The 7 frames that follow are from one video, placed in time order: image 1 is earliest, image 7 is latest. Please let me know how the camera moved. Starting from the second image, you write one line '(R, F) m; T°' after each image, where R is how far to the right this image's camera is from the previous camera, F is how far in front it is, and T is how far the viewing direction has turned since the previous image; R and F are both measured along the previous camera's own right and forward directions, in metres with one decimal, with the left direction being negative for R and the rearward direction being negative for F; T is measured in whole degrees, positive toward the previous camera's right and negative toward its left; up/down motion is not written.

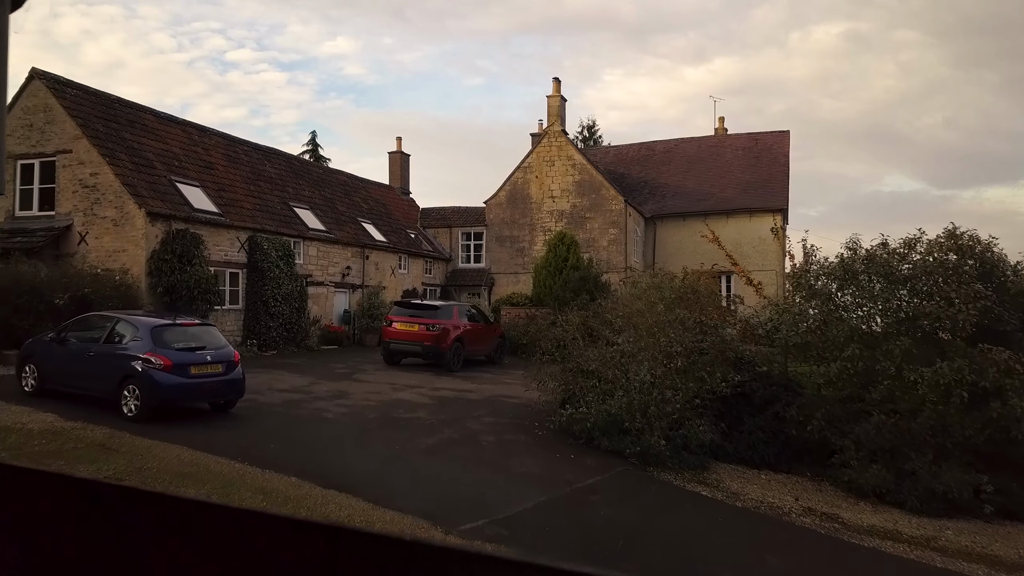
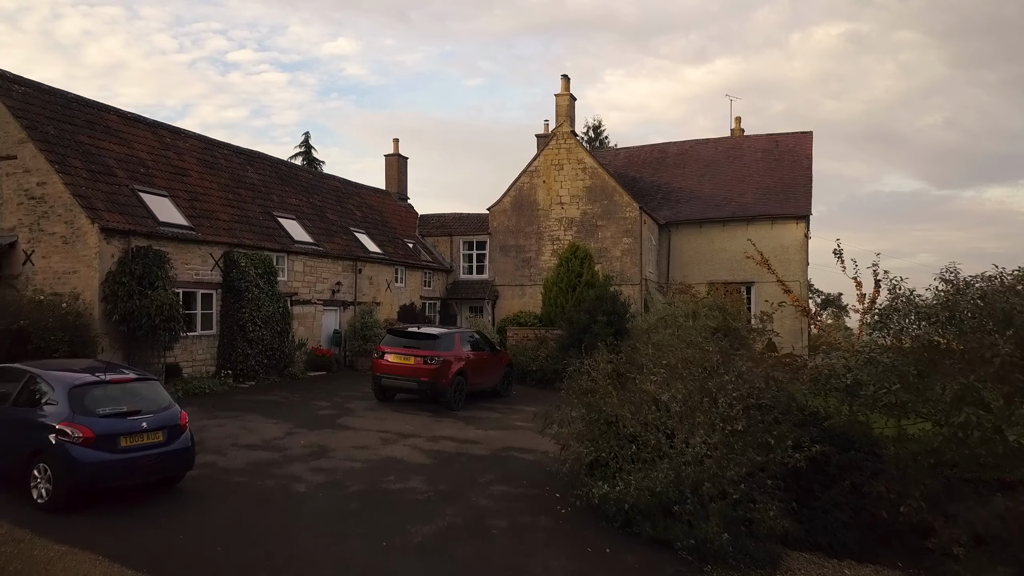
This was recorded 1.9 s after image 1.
(-0.2, +1.9) m; 0°
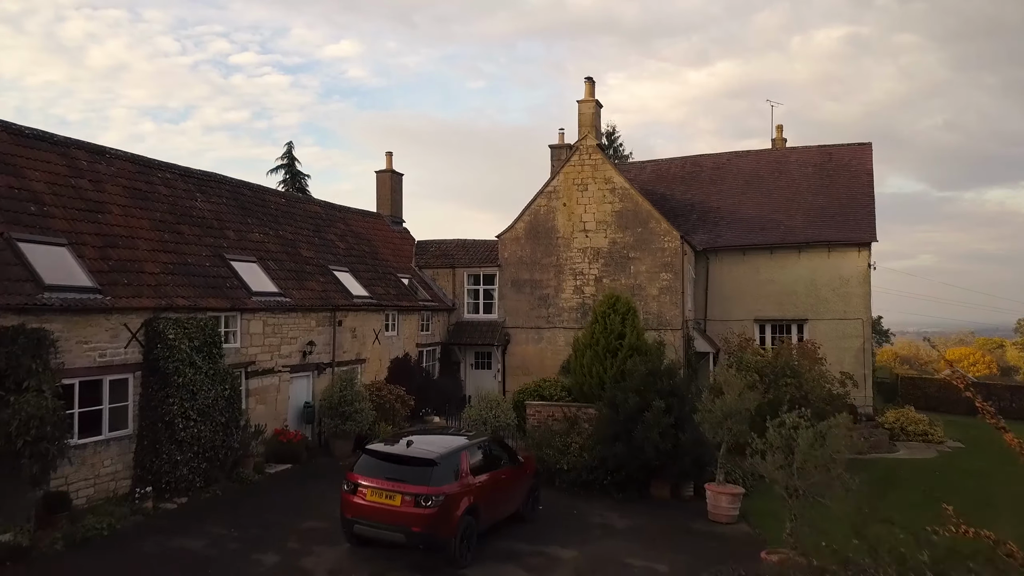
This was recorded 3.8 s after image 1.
(-0.5, +3.9) m; 0°
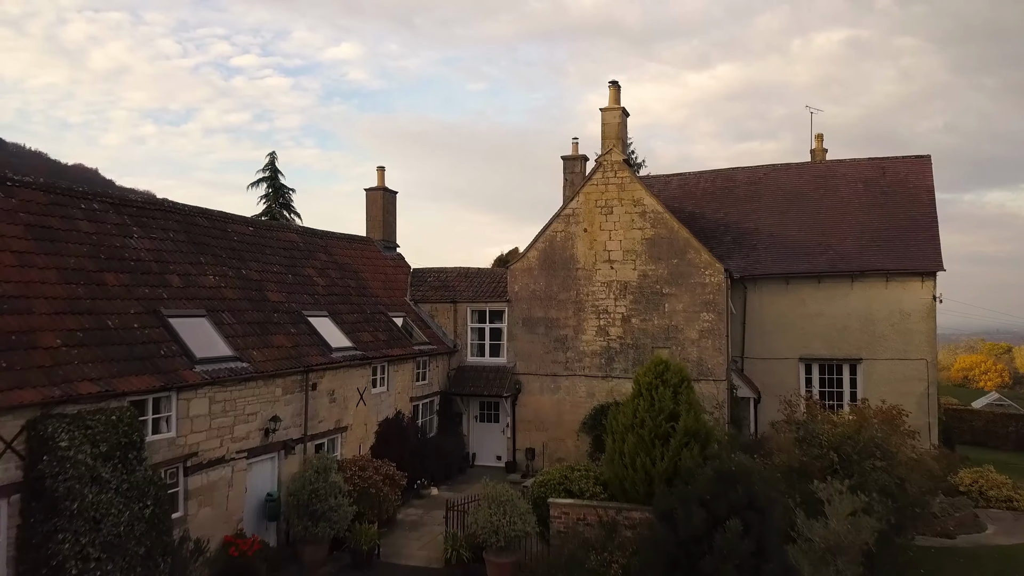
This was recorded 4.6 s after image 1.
(-0.4, +3.0) m; 0°
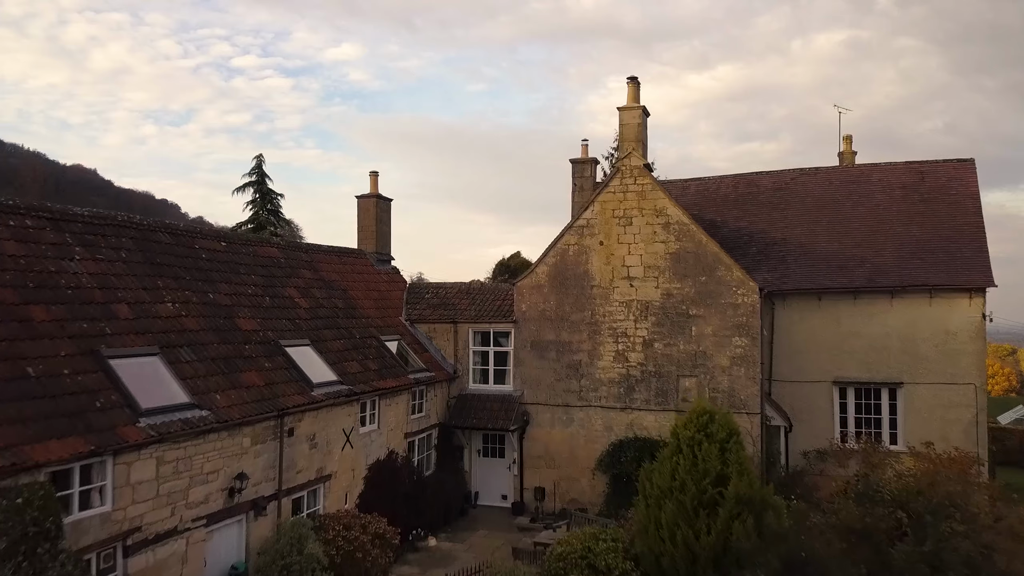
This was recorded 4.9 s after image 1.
(-0.2, +1.8) m; 0°
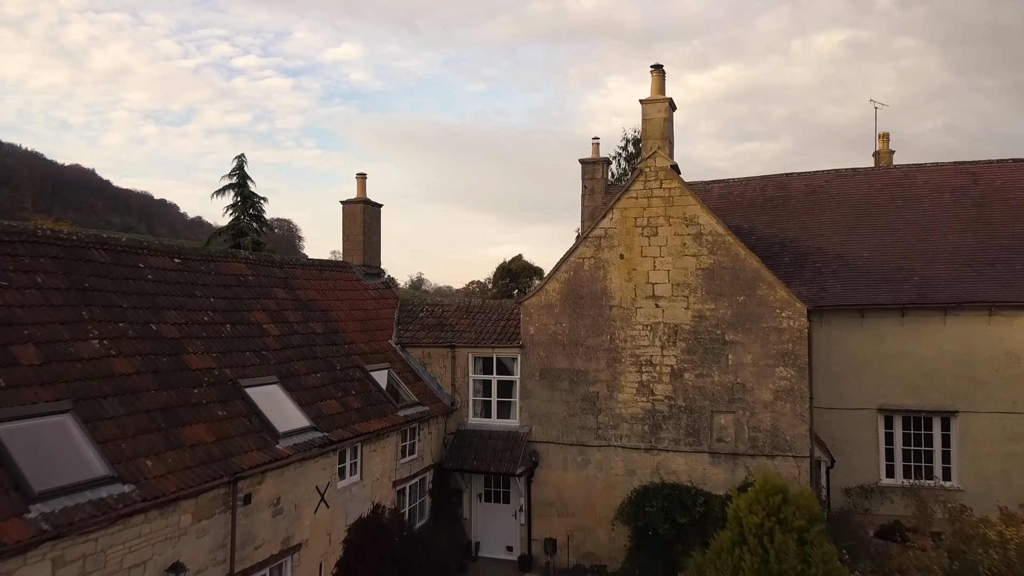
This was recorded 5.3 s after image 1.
(-0.2, +2.1) m; 0°
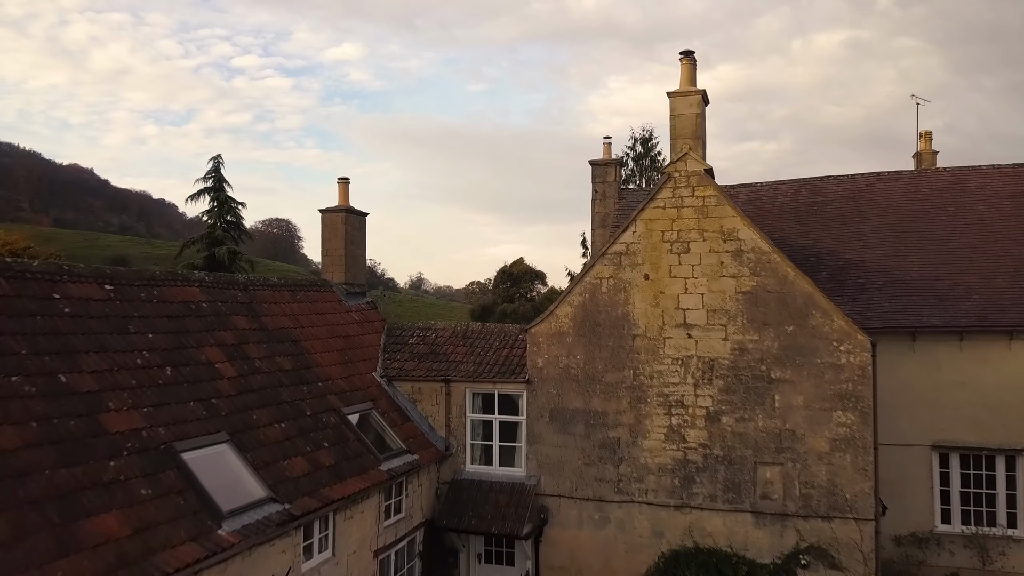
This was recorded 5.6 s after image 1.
(-0.1, +2.0) m; 0°
